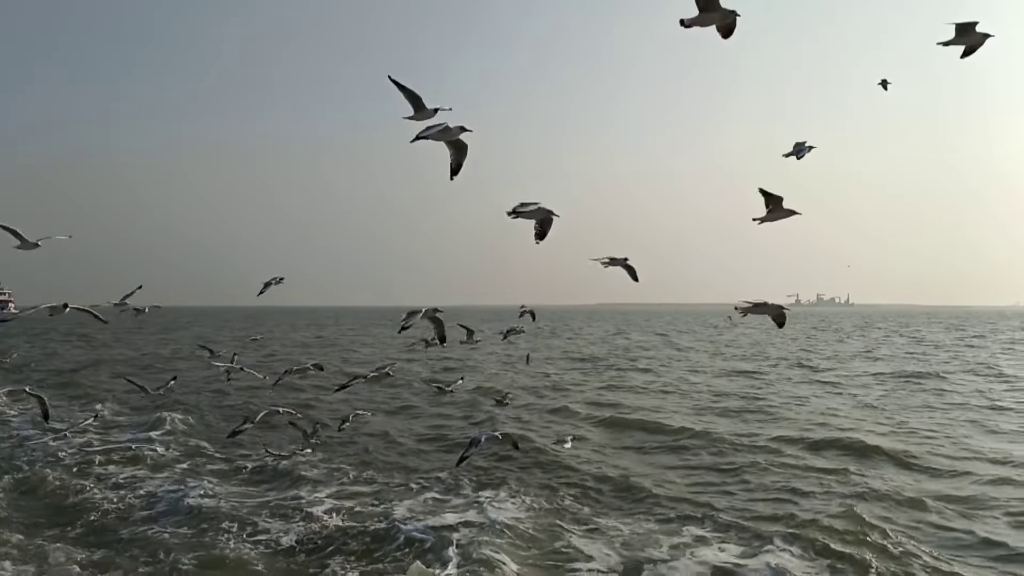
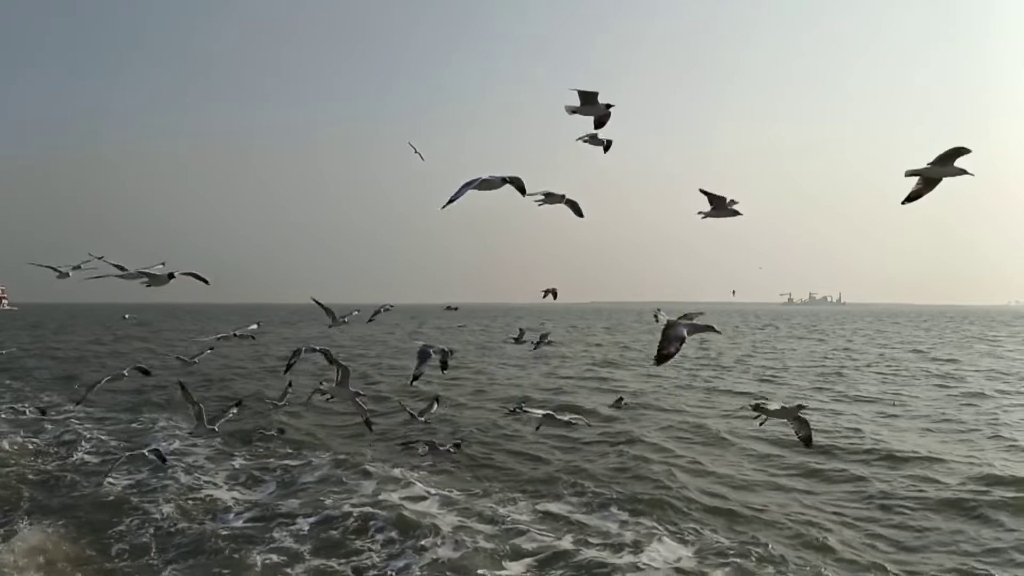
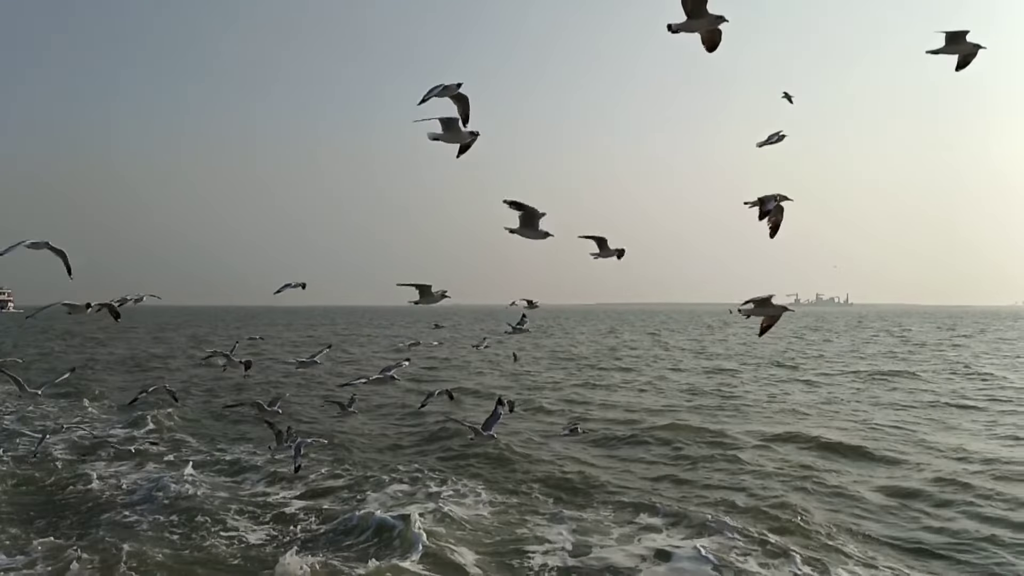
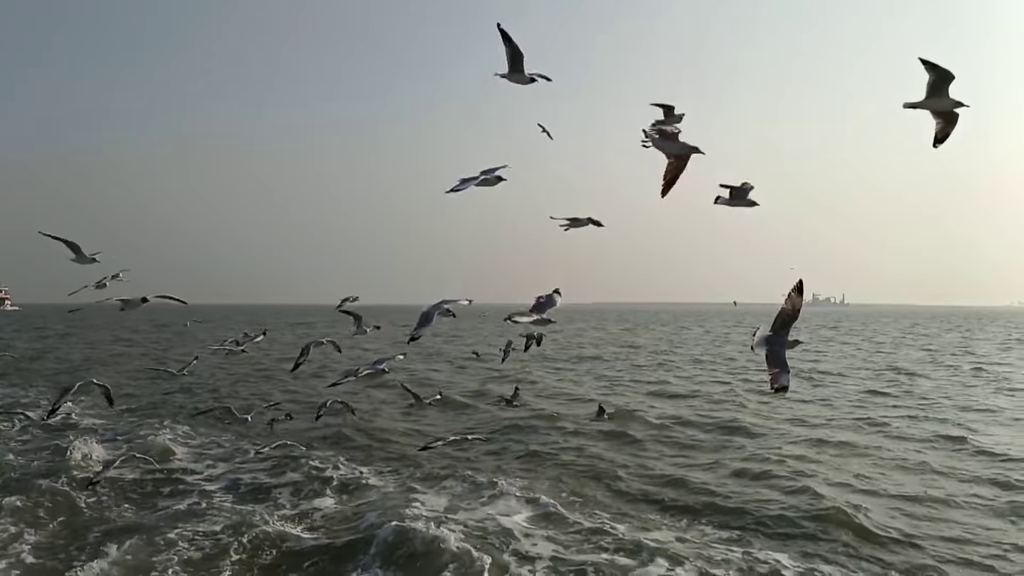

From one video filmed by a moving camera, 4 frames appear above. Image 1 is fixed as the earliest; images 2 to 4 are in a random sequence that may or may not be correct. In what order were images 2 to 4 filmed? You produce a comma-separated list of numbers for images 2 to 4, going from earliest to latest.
3, 4, 2
